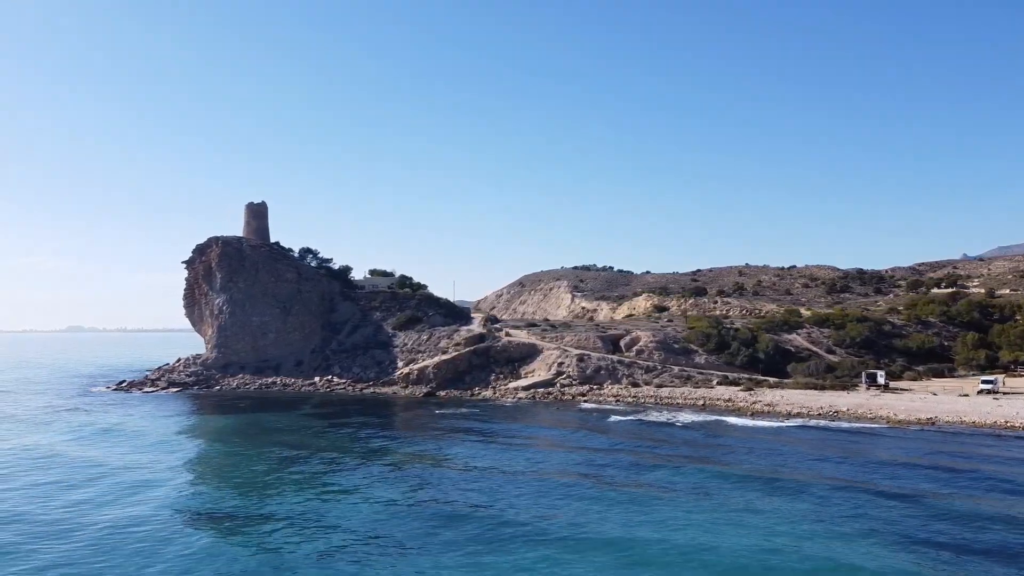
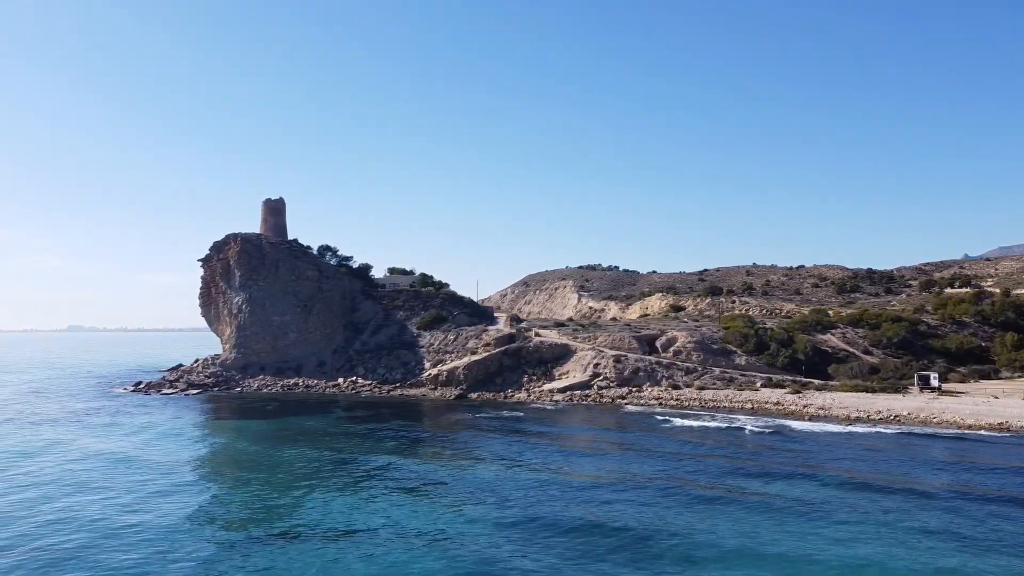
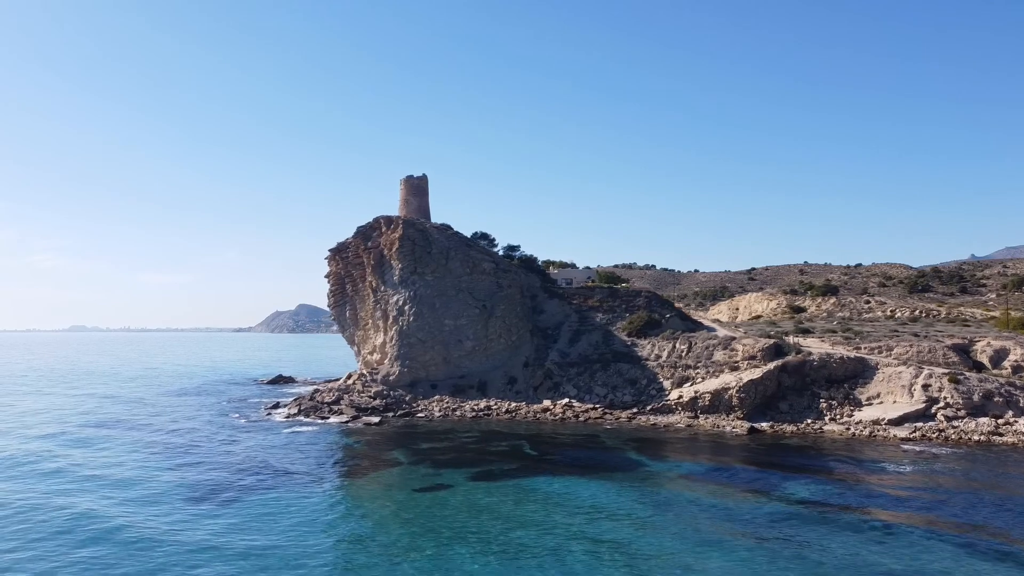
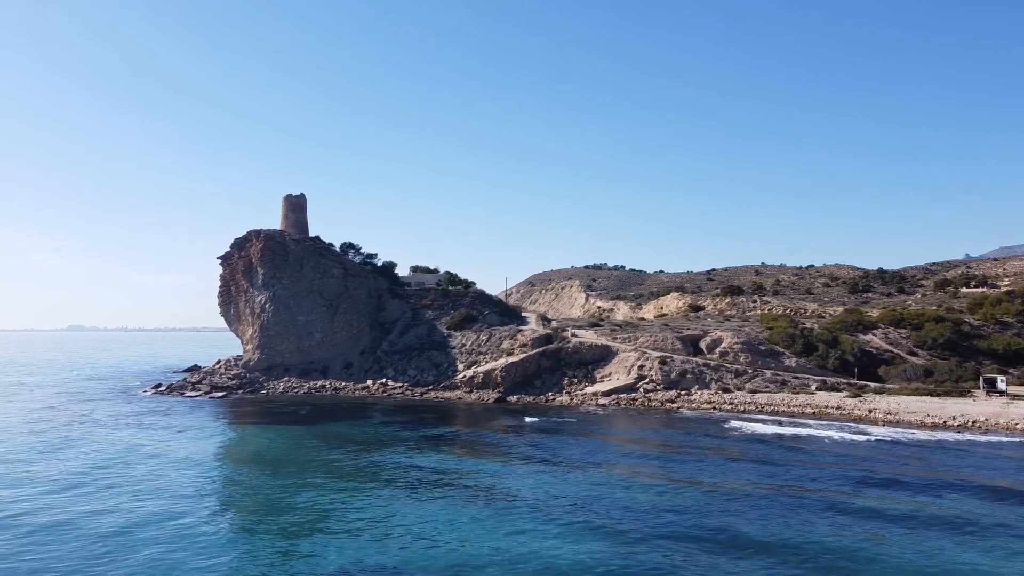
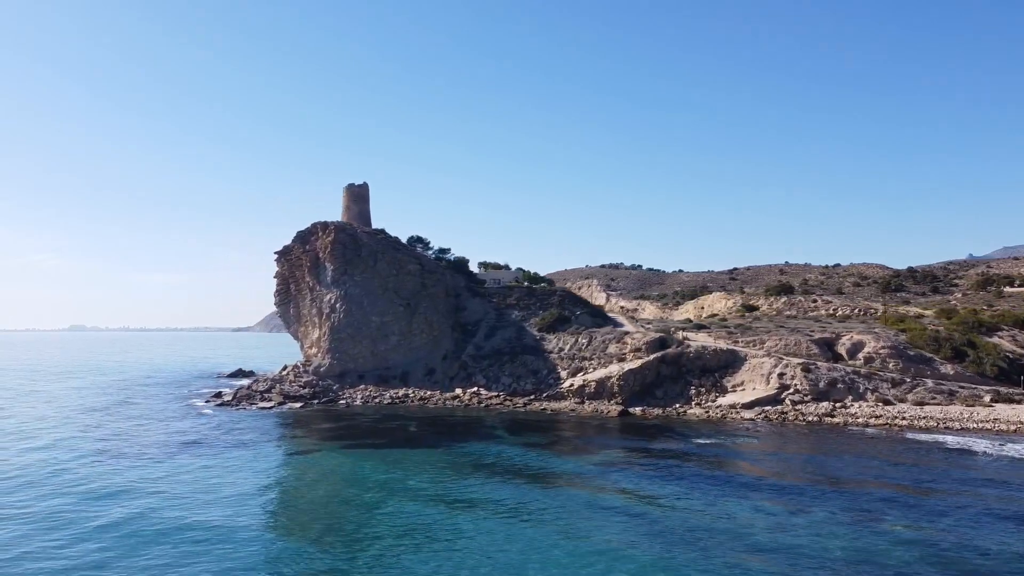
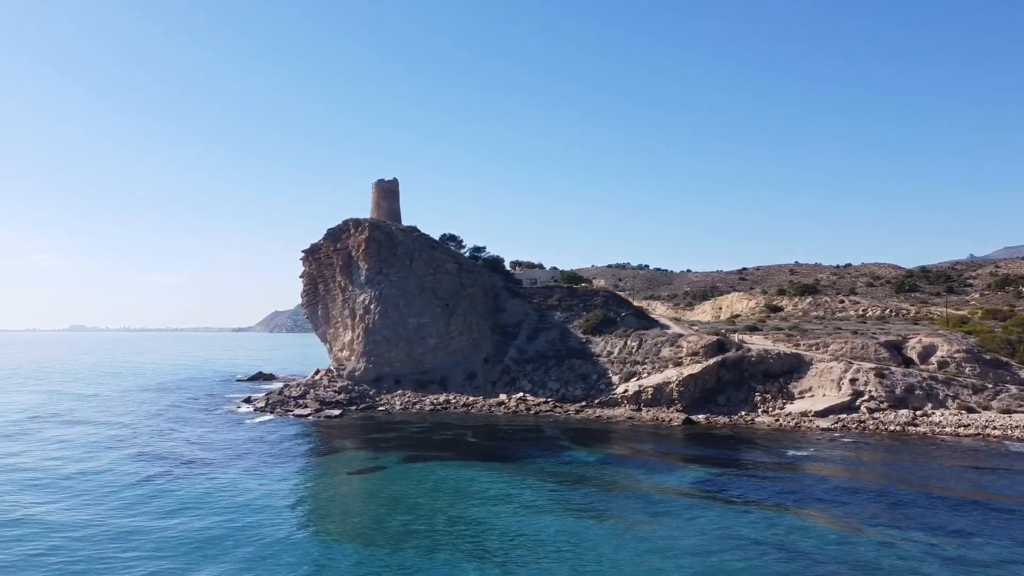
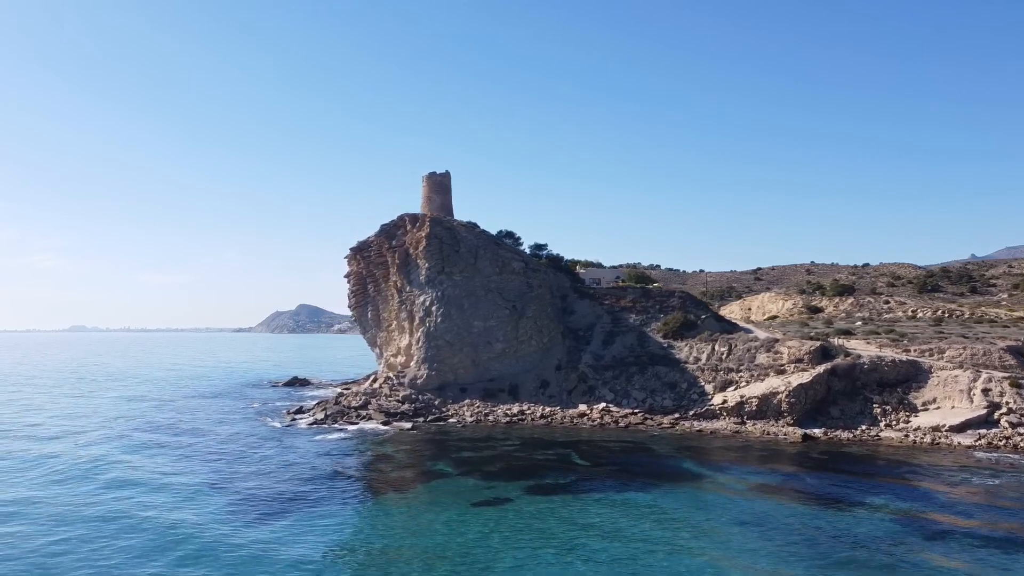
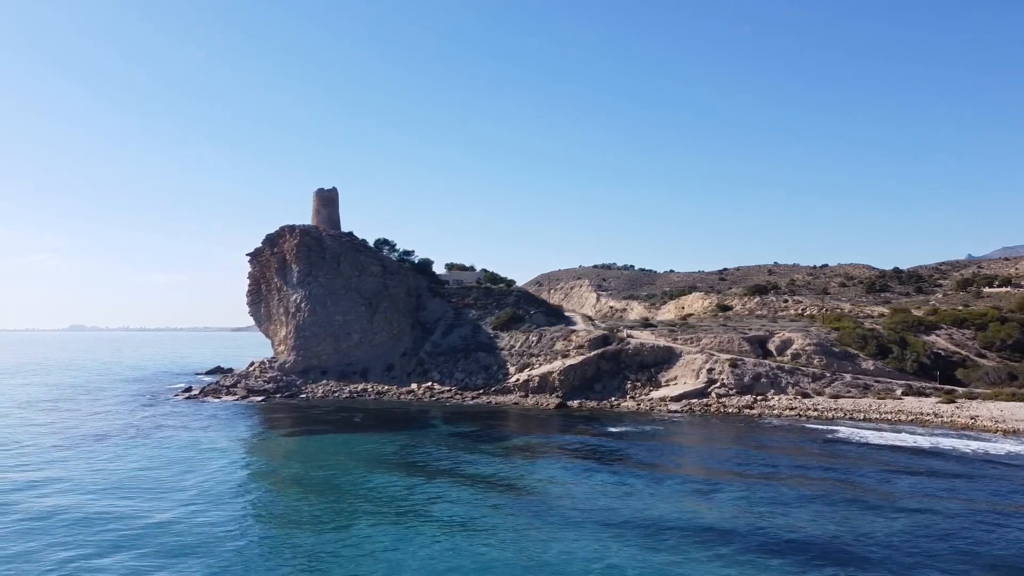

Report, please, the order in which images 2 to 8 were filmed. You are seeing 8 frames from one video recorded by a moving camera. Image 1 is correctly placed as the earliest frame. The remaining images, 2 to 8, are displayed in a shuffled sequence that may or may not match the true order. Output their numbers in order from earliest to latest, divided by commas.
2, 4, 8, 5, 6, 3, 7
